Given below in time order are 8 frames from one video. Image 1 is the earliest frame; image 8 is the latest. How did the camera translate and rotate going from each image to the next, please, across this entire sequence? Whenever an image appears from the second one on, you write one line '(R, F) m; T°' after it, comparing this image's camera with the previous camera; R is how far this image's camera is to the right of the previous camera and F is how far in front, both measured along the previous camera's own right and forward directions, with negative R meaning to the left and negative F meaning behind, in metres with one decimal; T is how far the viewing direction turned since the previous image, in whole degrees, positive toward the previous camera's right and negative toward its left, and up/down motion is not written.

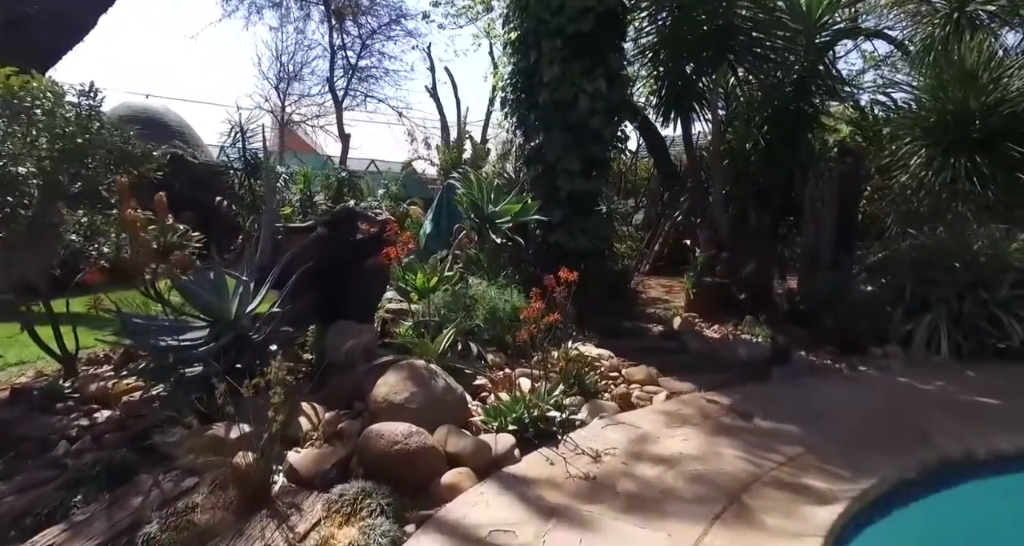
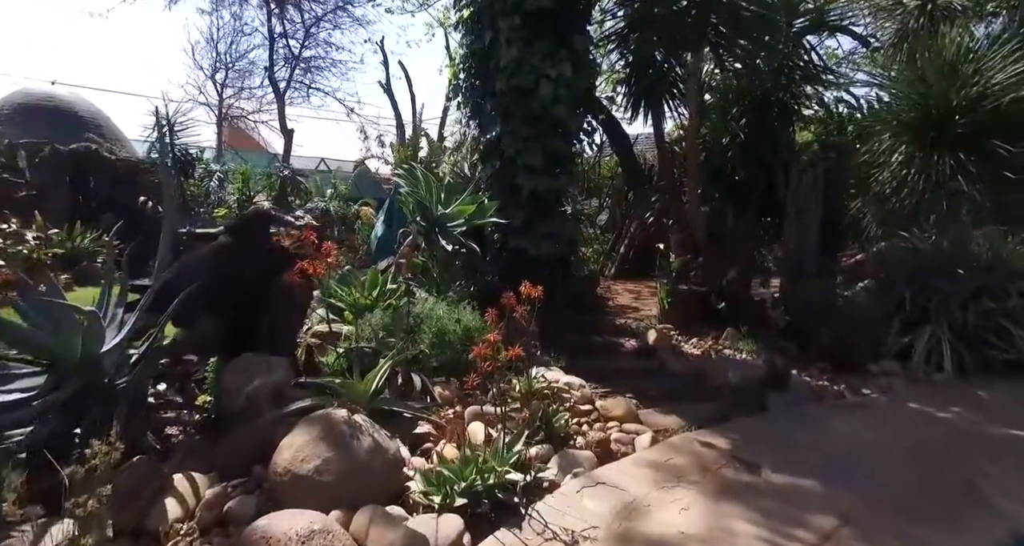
(0.0, +0.7) m; +4°
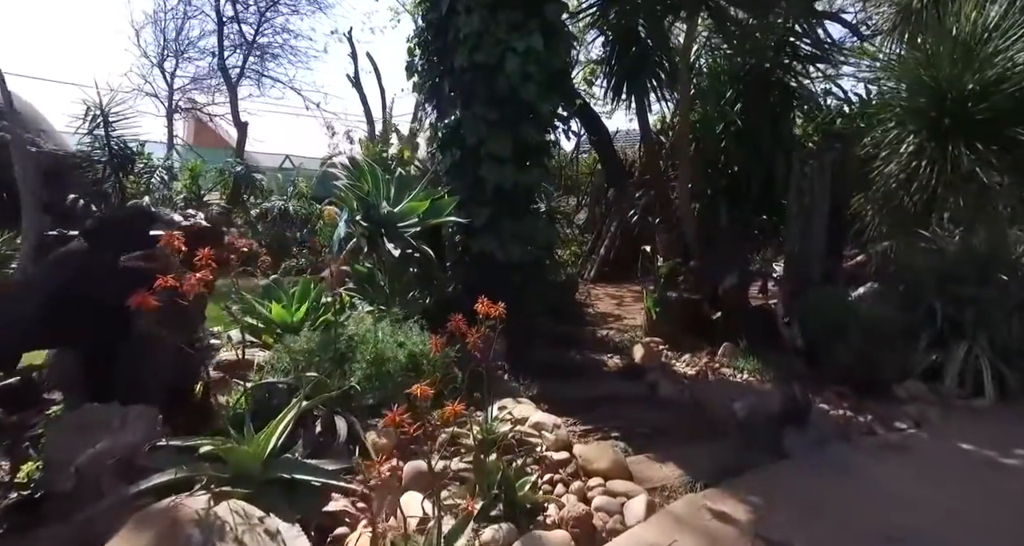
(+0.1, +0.8) m; +2°
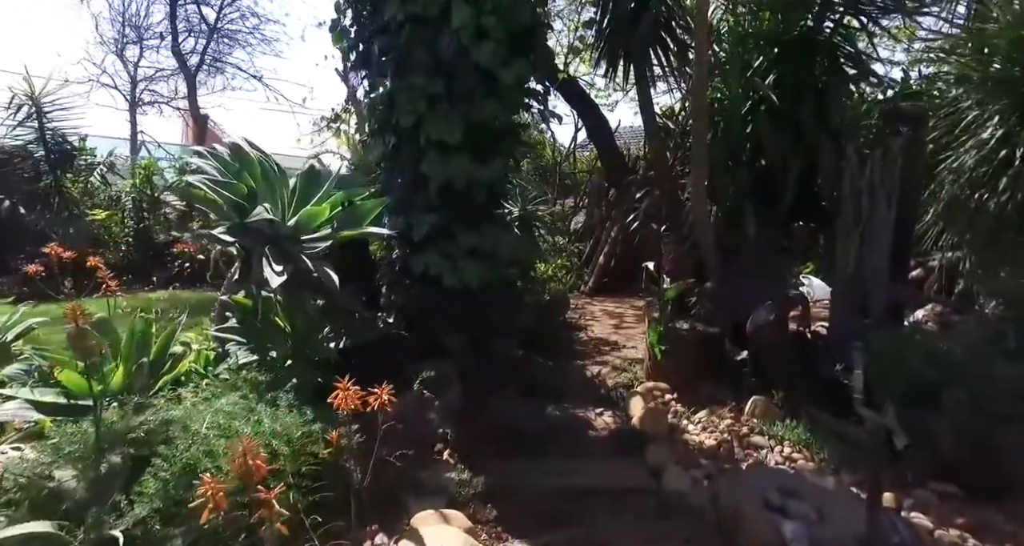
(+0.3, +1.2) m; -1°
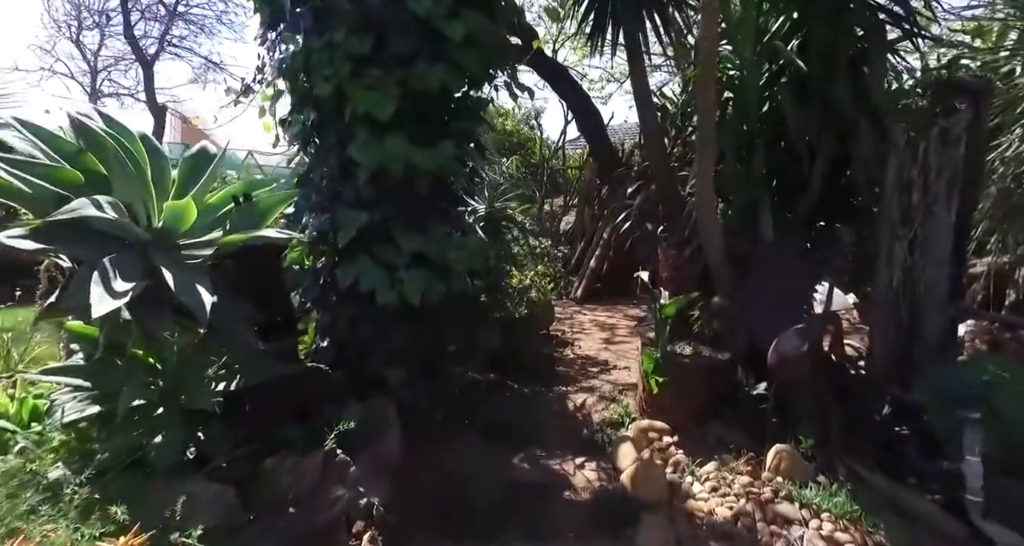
(+0.2, +0.8) m; 0°
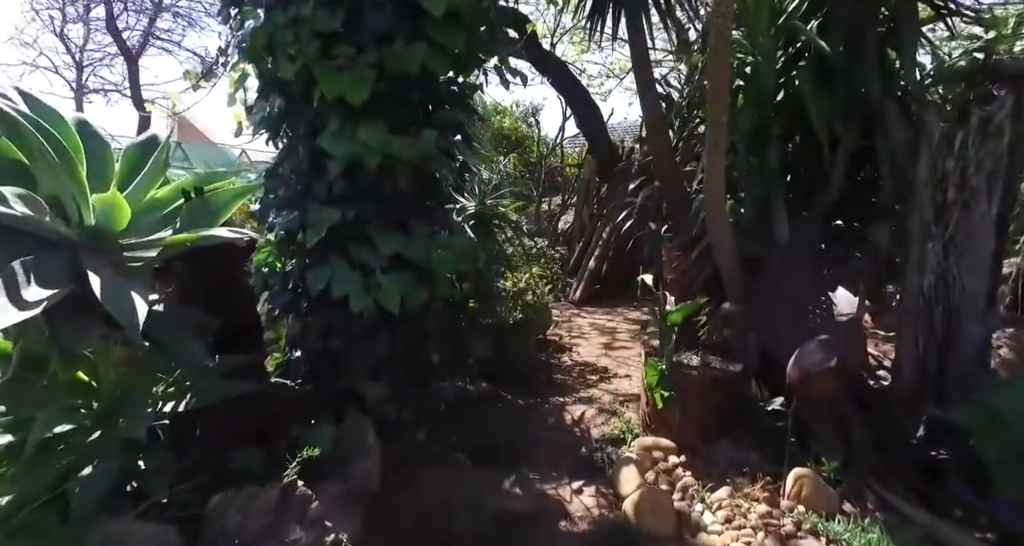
(0.0, +0.3) m; 0°
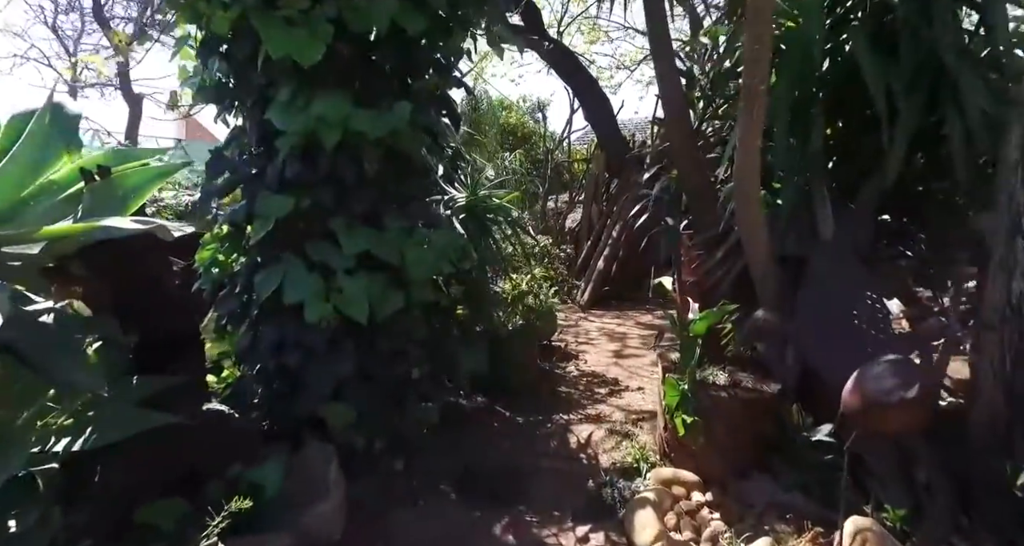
(+0.1, +0.5) m; -1°
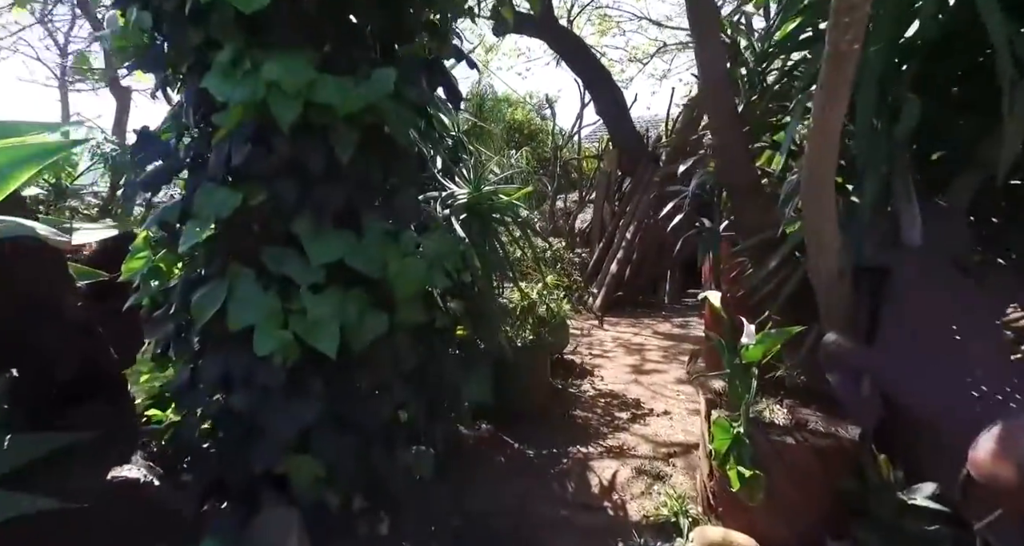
(0.0, +0.5) m; 0°
